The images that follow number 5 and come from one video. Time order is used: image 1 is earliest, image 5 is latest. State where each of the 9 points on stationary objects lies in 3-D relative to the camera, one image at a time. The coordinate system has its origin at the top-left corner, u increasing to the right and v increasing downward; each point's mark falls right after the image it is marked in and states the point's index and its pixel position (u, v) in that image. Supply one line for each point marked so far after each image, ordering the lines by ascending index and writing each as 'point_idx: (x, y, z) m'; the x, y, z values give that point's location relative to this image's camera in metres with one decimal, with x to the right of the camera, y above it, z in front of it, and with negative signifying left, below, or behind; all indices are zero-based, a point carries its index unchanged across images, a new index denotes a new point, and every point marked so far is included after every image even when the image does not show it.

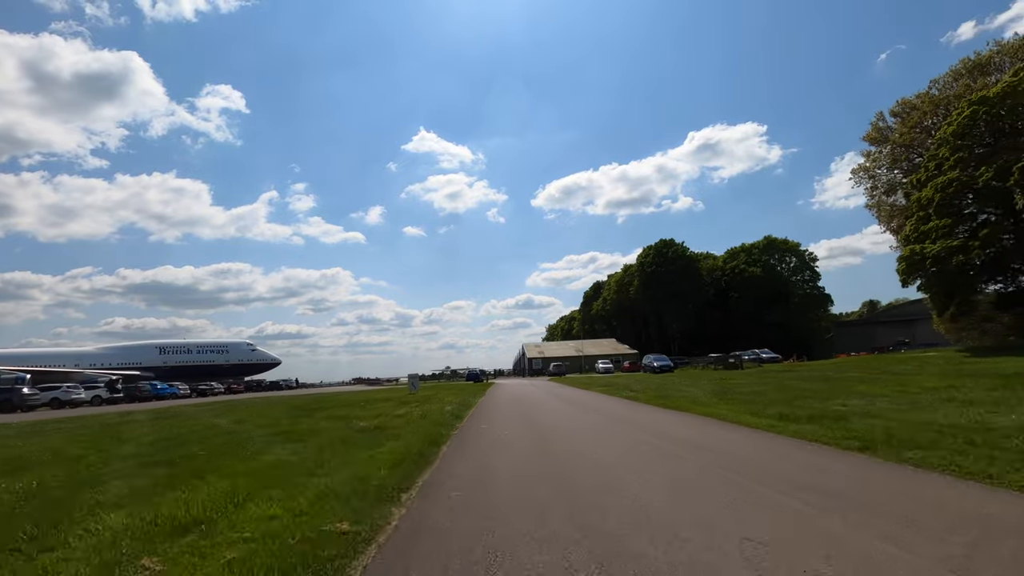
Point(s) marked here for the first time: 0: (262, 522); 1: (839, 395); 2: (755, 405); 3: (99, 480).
0: (-3.4, -3.1, +9.0) m
1: (+9.4, -3.3, +19.6) m
2: (+7.2, -3.6, +20.4) m
3: (-7.2, -3.4, +11.7) m
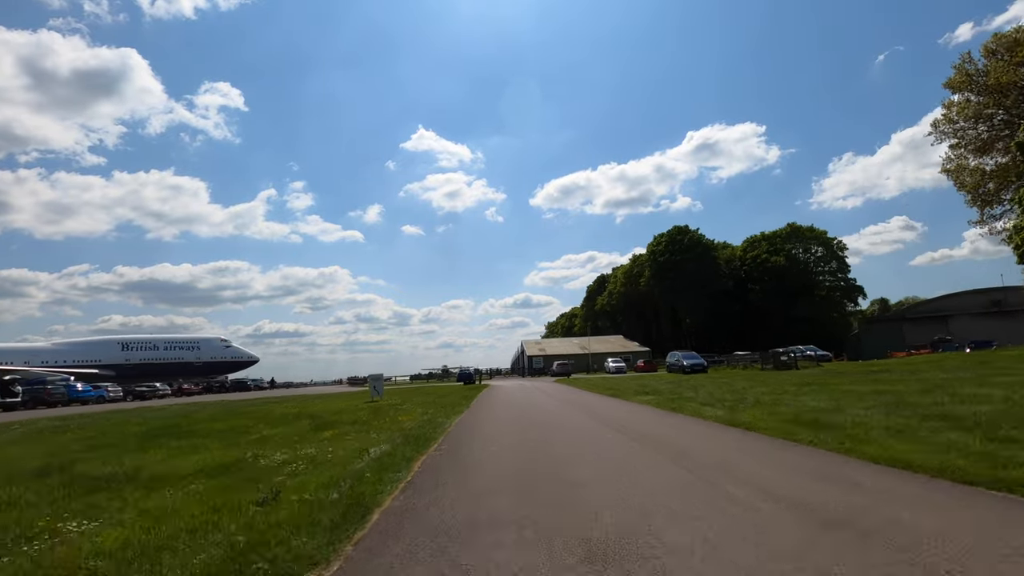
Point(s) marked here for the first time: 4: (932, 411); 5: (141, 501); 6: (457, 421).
0: (-3.4, -2.8, +6.9) m
1: (+9.4, -3.0, +17.6) m
2: (+7.1, -3.3, +18.4) m
3: (-7.3, -3.1, +9.7) m
4: (+10.0, -2.8, +15.6) m
5: (-5.5, -3.1, +9.9) m
6: (-1.7, -4.0, +20.3) m
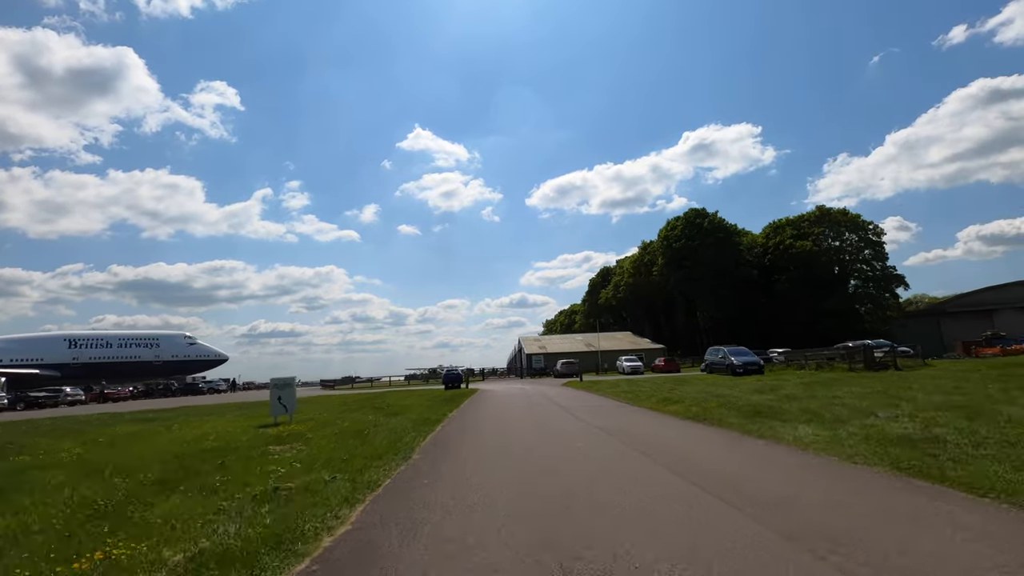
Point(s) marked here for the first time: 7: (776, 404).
0: (-3.5, -2.5, +4.7) m
1: (+9.3, -2.8, +15.4) m
2: (+7.0, -3.1, +16.2) m
3: (-7.3, -2.8, +7.4) m
4: (+9.9, -2.6, +13.4) m
5: (-5.6, -2.8, +7.6) m
6: (-1.9, -3.7, +18.1) m
7: (+7.1, -3.2, +17.9) m
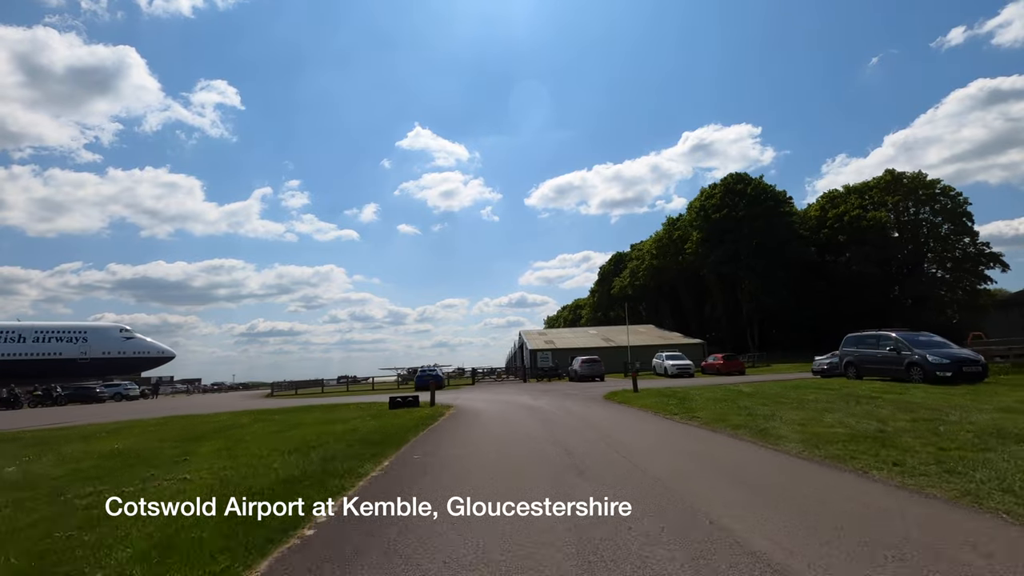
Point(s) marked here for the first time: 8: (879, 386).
0: (-3.4, -2.1, +1.7) m
1: (+9.3, -2.4, +12.4) m
2: (+7.1, -2.7, +13.2) m
3: (-7.3, -2.5, +4.4) m
4: (+9.9, -2.2, +10.5) m
5: (-5.5, -2.5, +4.6) m
6: (-1.8, -3.3, +15.1) m
7: (+7.1, -2.9, +15.0) m
8: (+10.1, -2.8, +17.7) m
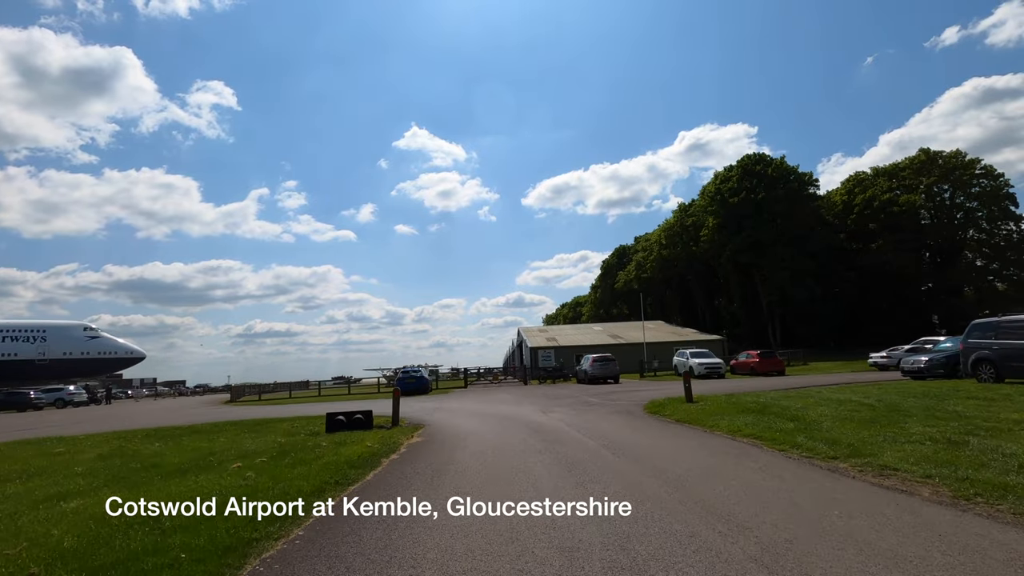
0: (-3.5, -1.9, -0.2) m
1: (+9.2, -2.2, +10.6) m
2: (+7.0, -2.5, +11.4) m
3: (-7.3, -2.3, +2.5) m
4: (+9.8, -2.0, +8.6) m
5: (-5.6, -2.3, +2.8) m
6: (-1.9, -3.1, +13.2) m
7: (+7.0, -2.6, +13.1) m
8: (+10.0, -2.5, +15.9) m
